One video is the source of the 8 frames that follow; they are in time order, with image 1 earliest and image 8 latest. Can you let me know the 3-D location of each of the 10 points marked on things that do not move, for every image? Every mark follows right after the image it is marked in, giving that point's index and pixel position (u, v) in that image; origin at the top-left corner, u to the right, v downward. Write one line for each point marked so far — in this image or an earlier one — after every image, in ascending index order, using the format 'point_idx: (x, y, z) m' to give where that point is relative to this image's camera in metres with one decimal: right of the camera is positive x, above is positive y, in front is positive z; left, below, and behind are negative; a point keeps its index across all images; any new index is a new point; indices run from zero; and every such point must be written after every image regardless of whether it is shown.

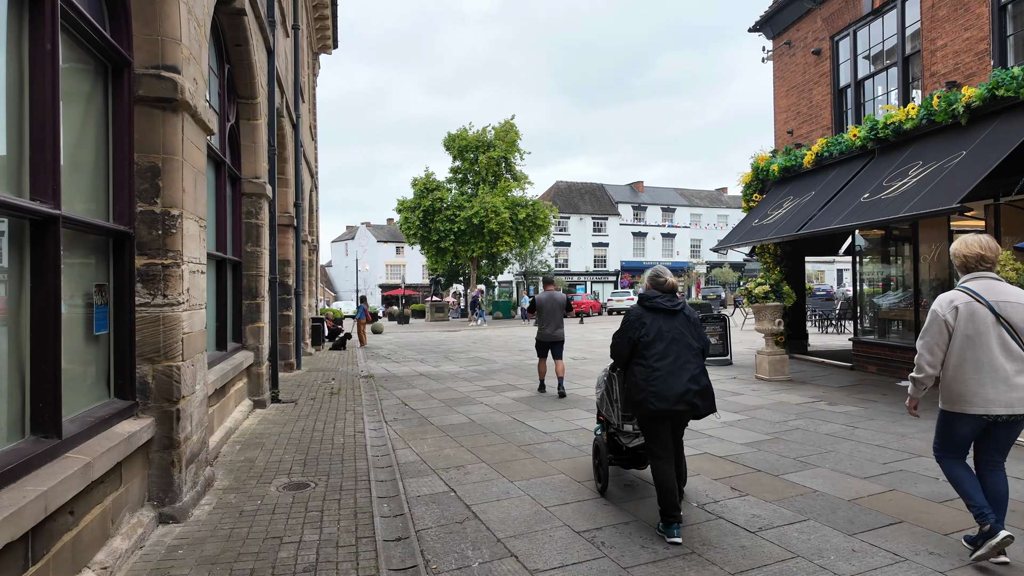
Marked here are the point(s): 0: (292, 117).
0: (-4.5, +3.5, +12.0) m
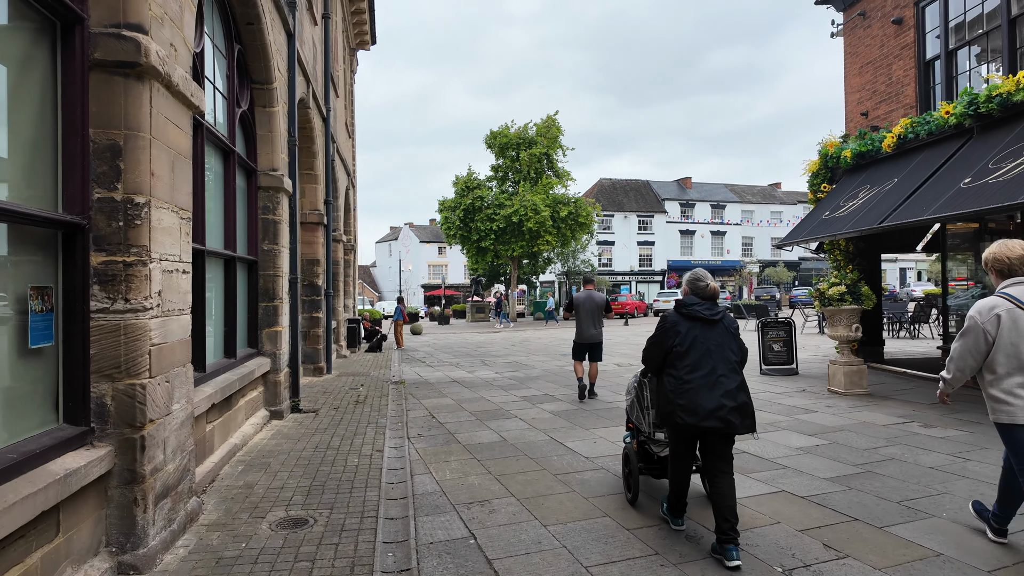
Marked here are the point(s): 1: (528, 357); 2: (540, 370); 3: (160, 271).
0: (-3.7, +3.5, +11.5) m
1: (+0.4, -1.6, +13.7) m
2: (+0.6, -1.6, +11.6) m
3: (-2.1, +0.1, +3.5) m
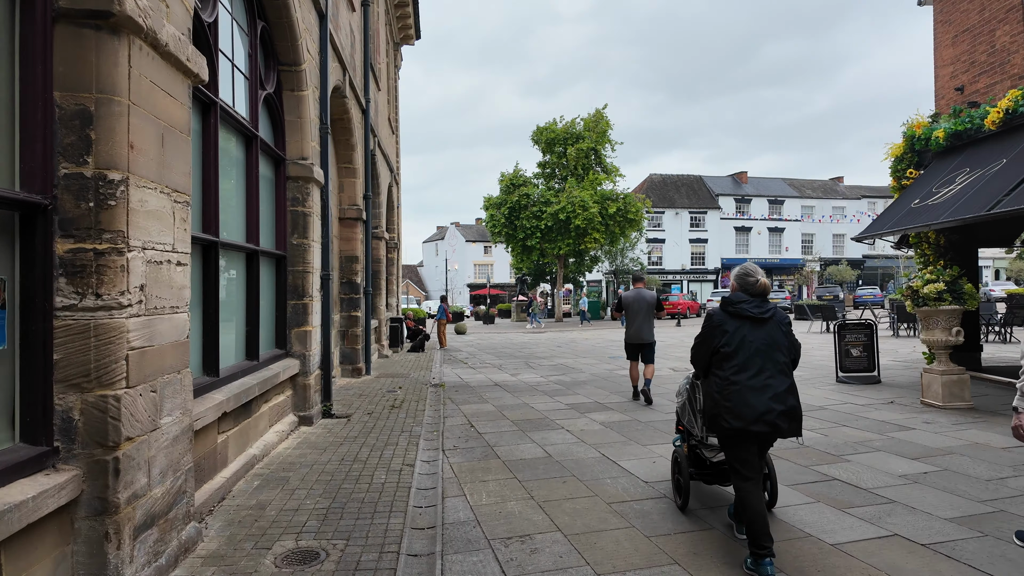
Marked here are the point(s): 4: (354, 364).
0: (-2.9, +3.5, +11.0) m
1: (+1.4, -1.6, +13.0) m
2: (+1.4, -1.6, +10.8) m
3: (-1.9, +0.1, +3.0) m
4: (-2.9, -1.4, +10.7) m
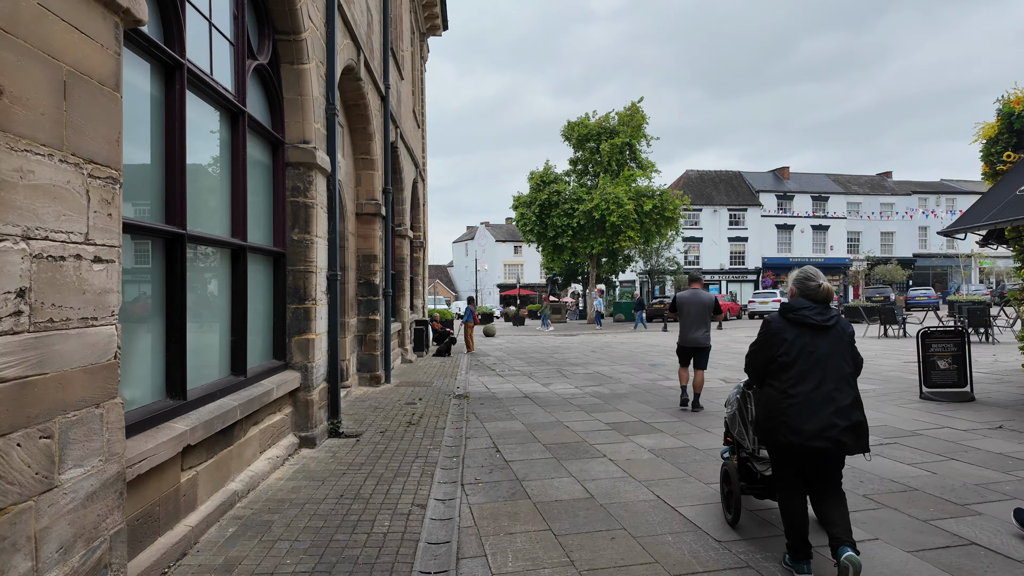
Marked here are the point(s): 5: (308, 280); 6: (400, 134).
0: (-2.3, +3.5, +10.2) m
1: (+2.1, -1.6, +11.9) m
2: (+1.9, -1.6, +9.8) m
3: (-1.8, +0.1, +2.1) m
4: (-2.4, -1.4, +9.8) m
5: (-2.1, +0.1, +6.0) m
6: (-2.4, +3.3, +12.6) m
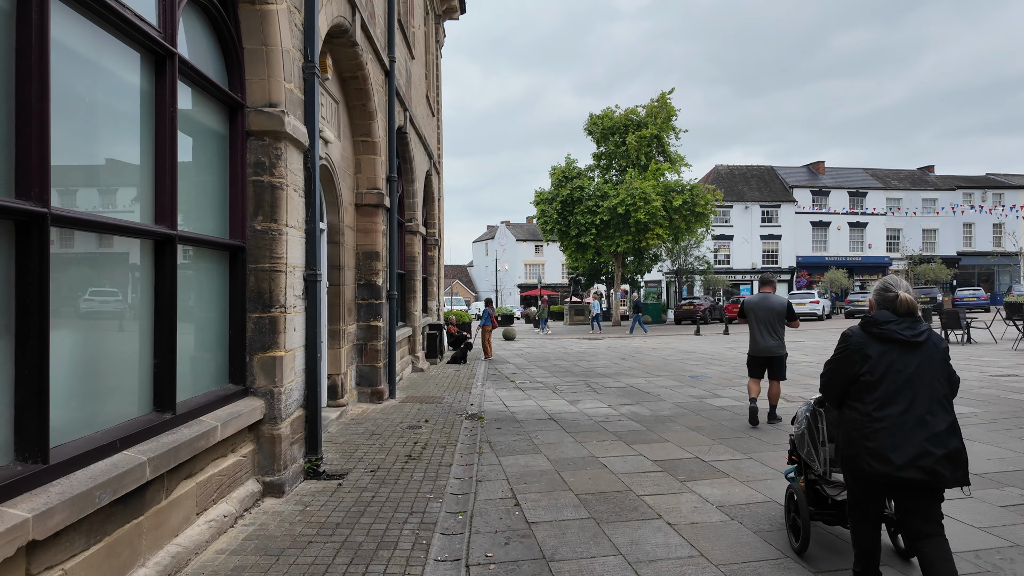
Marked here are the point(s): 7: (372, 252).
0: (-2.0, +3.5, +8.9) m
1: (+2.5, -1.7, +10.5) m
2: (+2.3, -1.6, +8.3) m
3: (-1.7, +0.1, +0.8) m
4: (-2.0, -1.4, +8.5) m
5: (-1.9, 0.0, +4.7) m
6: (-2.0, +3.3, +11.3) m
7: (-2.1, +0.5, +8.6) m
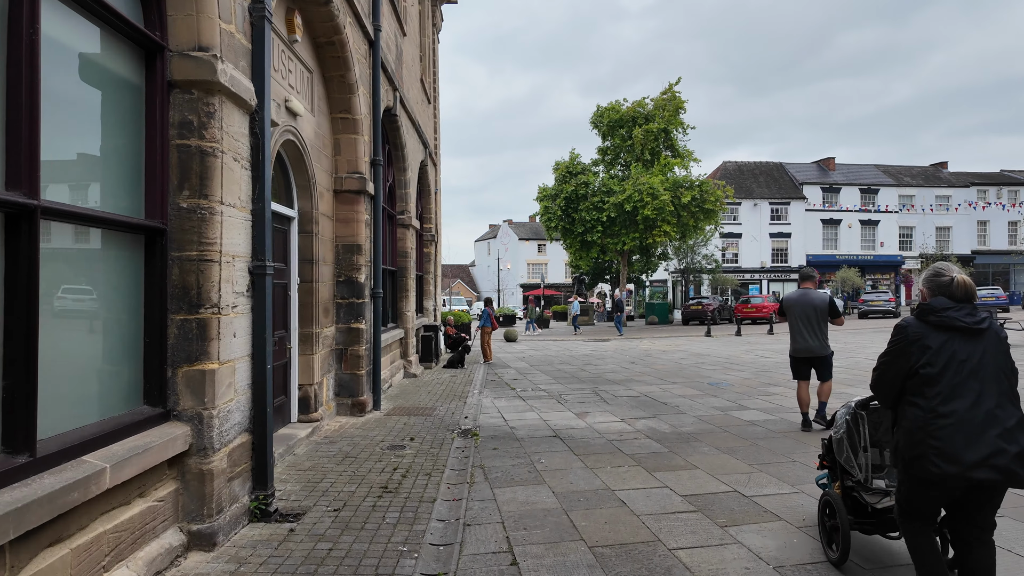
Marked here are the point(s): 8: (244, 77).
0: (-2.0, +3.5, +7.9) m
1: (+2.5, -1.6, +9.4) m
2: (+2.3, -1.6, +7.3) m
3: (-1.8, +0.1, -0.2) m
4: (-2.0, -1.4, +7.5) m
5: (-1.9, +0.1, +3.7) m
6: (-2.0, +3.4, +10.3) m
7: (-2.1, +0.6, +7.6) m
8: (-1.9, +1.5, +4.1) m
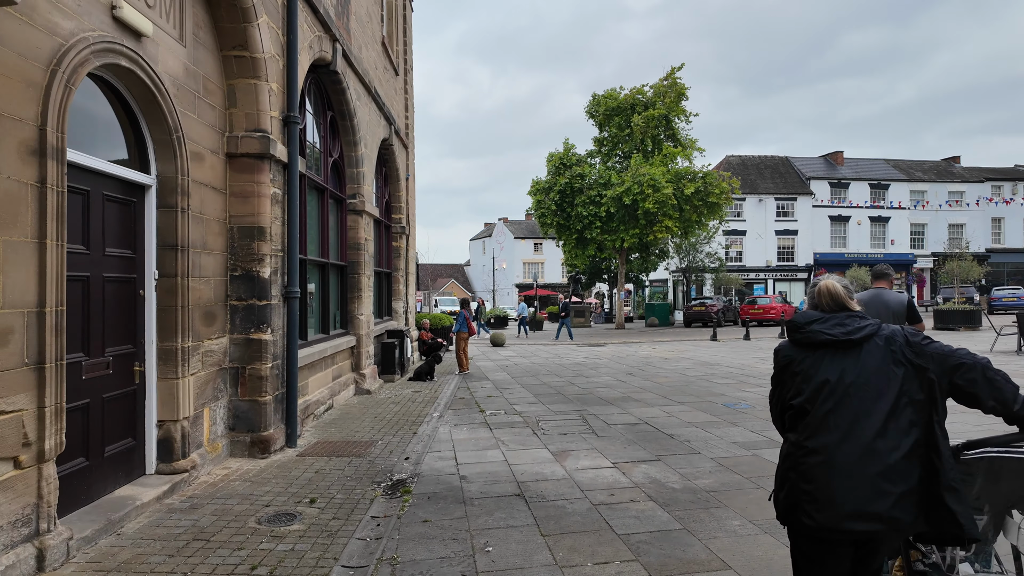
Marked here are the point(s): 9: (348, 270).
0: (-2.4, +3.6, +6.0) m
1: (+2.0, -1.6, +7.5) m
2: (+1.8, -1.6, +5.4) m
3: (-2.2, +0.2, -2.1) m
4: (-2.5, -1.4, +5.6) m
5: (-2.4, +0.1, +1.7) m
6: (-2.4, +3.4, +8.4) m
7: (-2.5, +0.6, +5.7) m
8: (-2.3, +1.5, +2.1) m
9: (-2.7, +0.3, +9.5) m
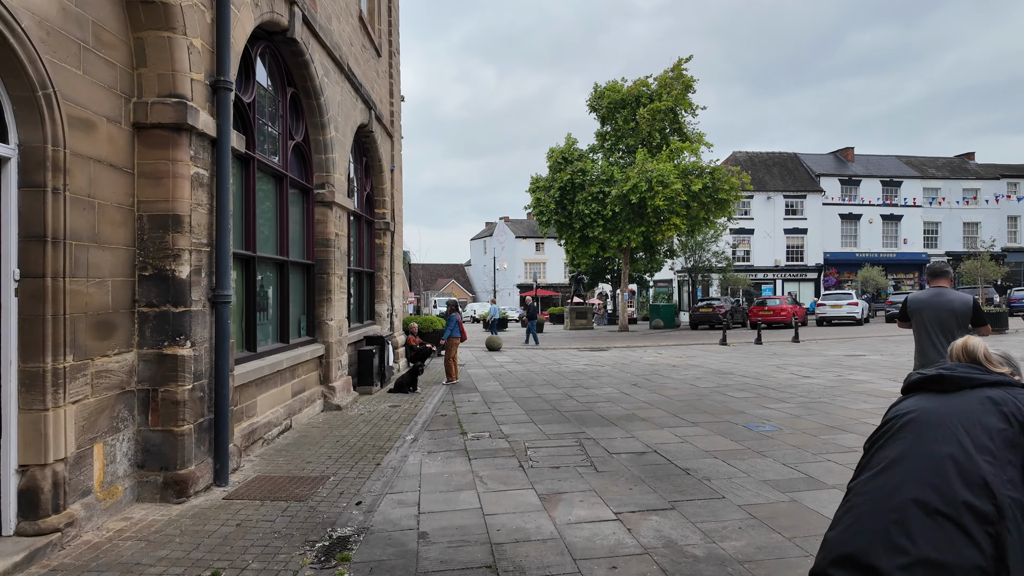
0: (-2.6, +3.5, +4.9) m
1: (+1.9, -1.6, +6.4) m
2: (+1.6, -1.6, +4.3) m
3: (-2.4, +0.1, -3.2) m
4: (-2.6, -1.4, +4.5) m
5: (-2.6, +0.1, +0.6) m
6: (-2.6, +3.4, +7.3) m
7: (-2.7, +0.6, +4.6) m
8: (-2.5, +1.5, +1.0) m
9: (-2.8, +0.3, +8.4) m
